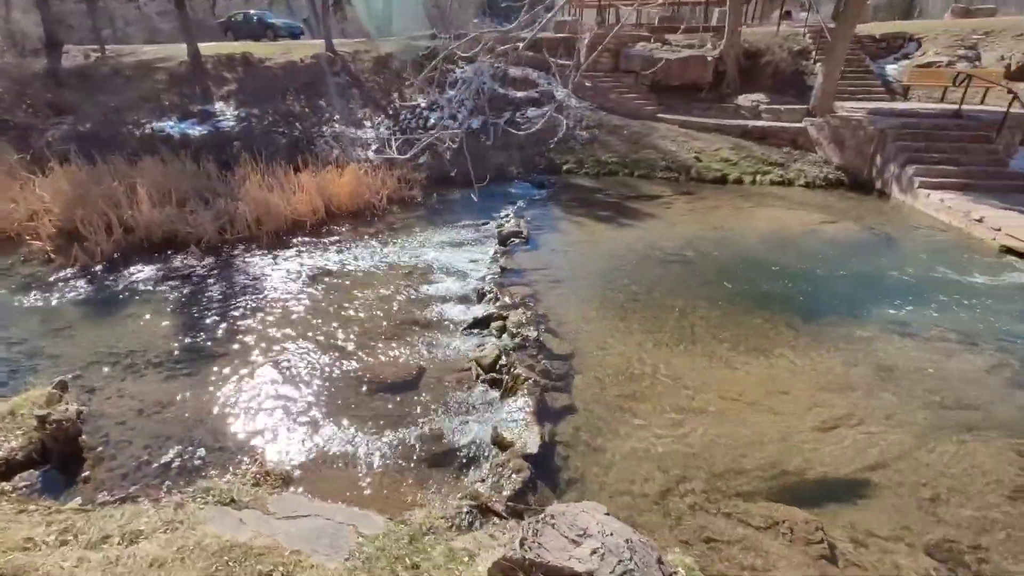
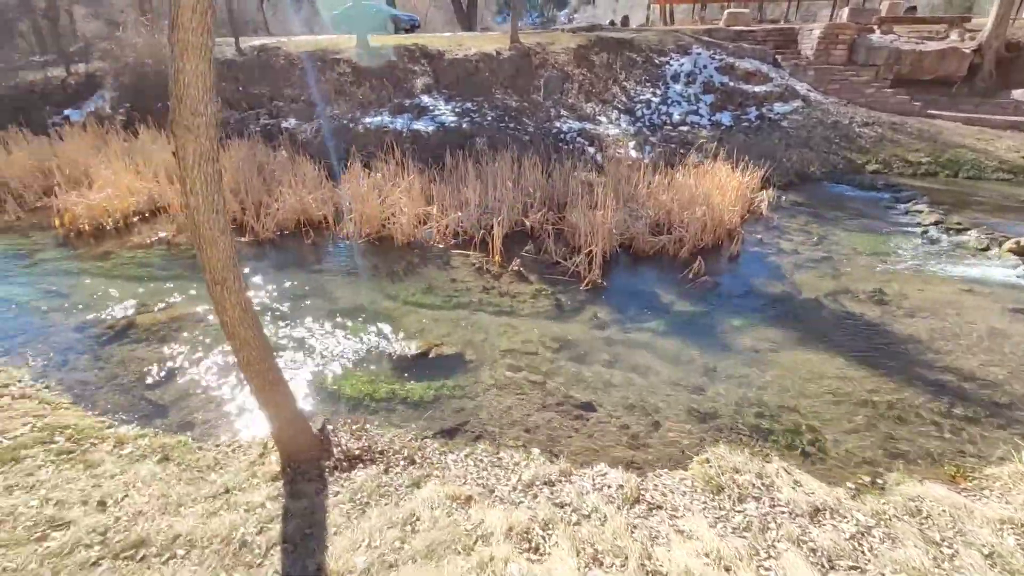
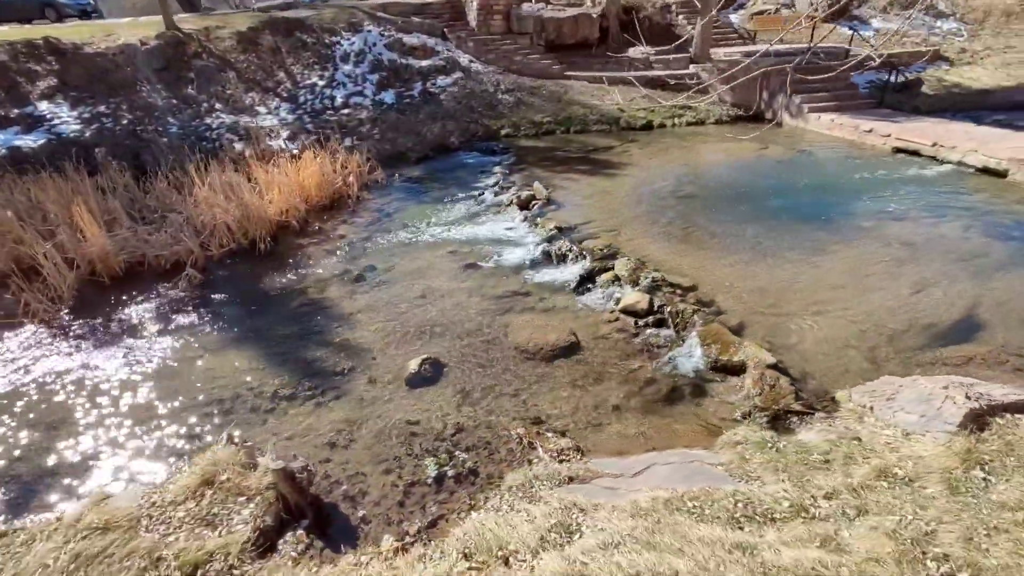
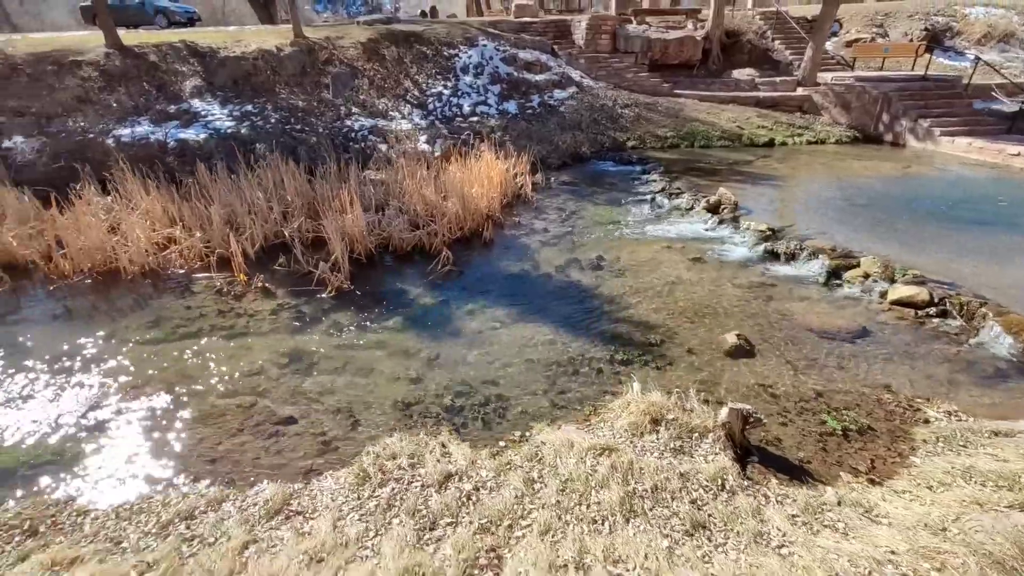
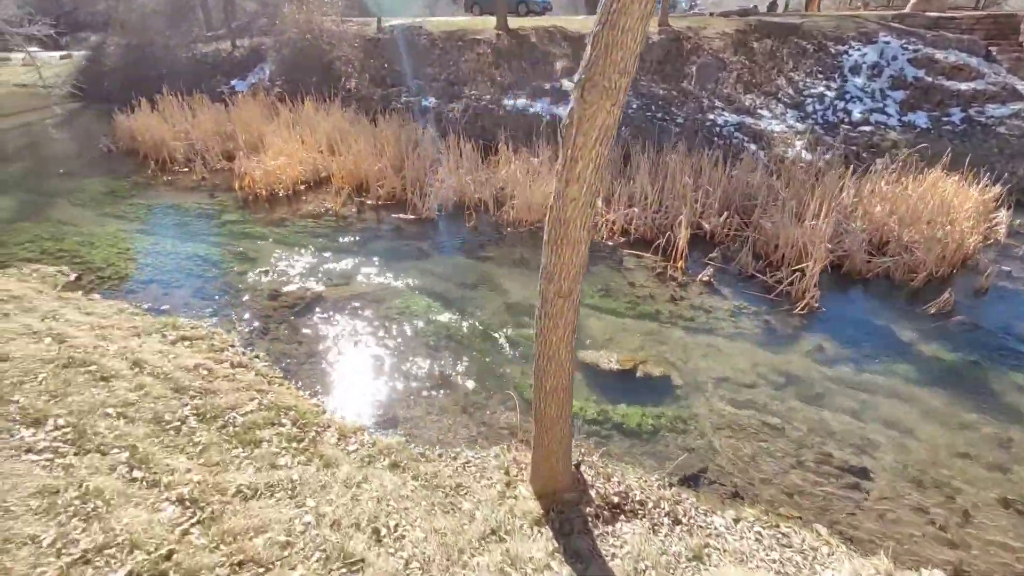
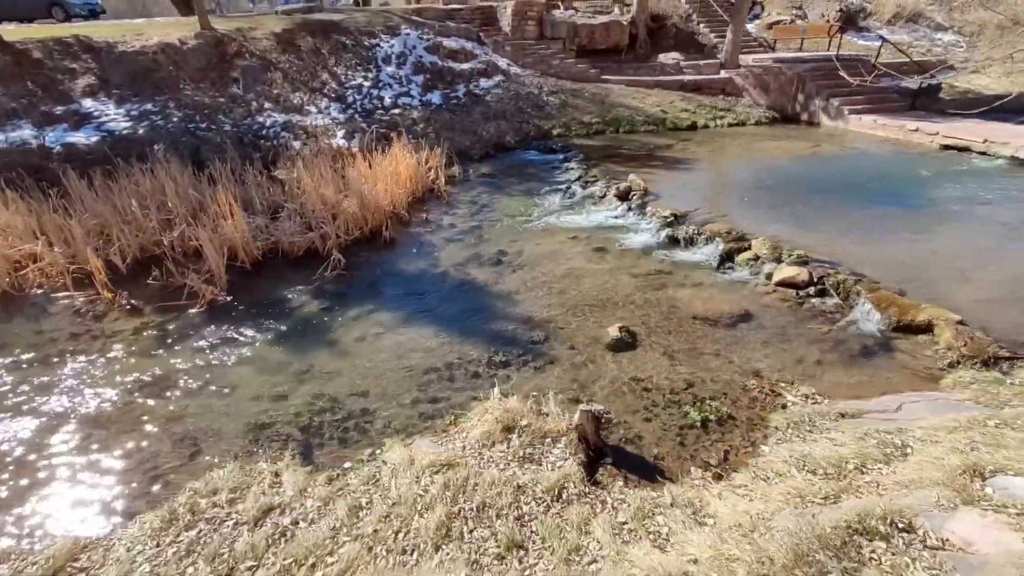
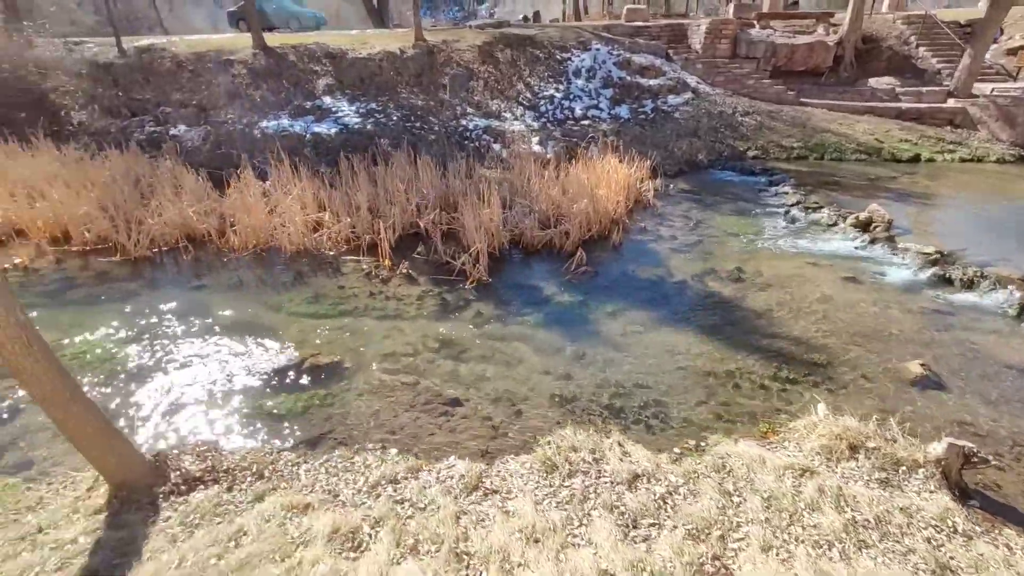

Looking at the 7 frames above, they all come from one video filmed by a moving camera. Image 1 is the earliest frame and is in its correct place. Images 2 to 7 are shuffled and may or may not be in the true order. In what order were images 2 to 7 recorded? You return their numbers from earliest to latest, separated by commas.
3, 6, 4, 7, 2, 5
